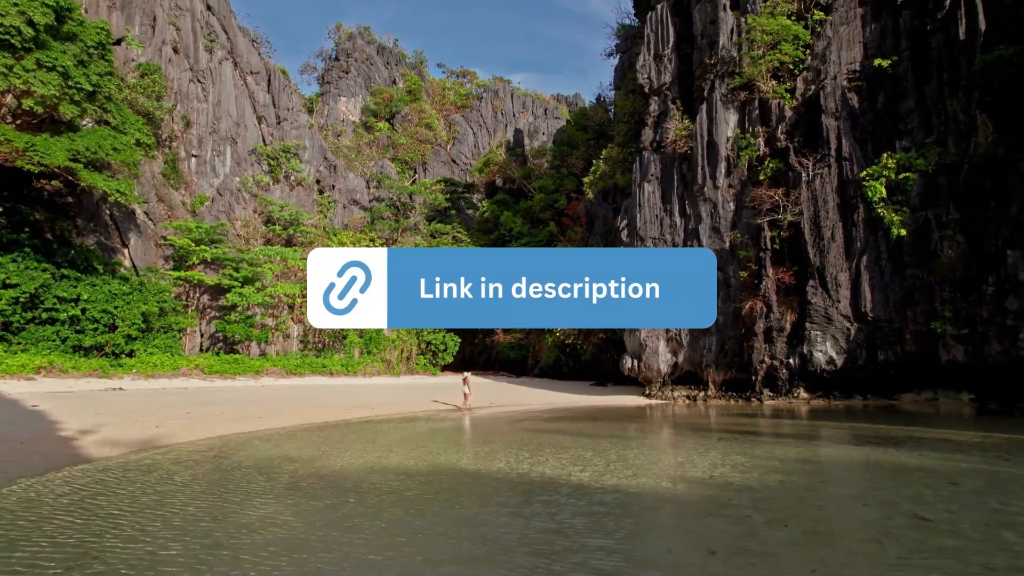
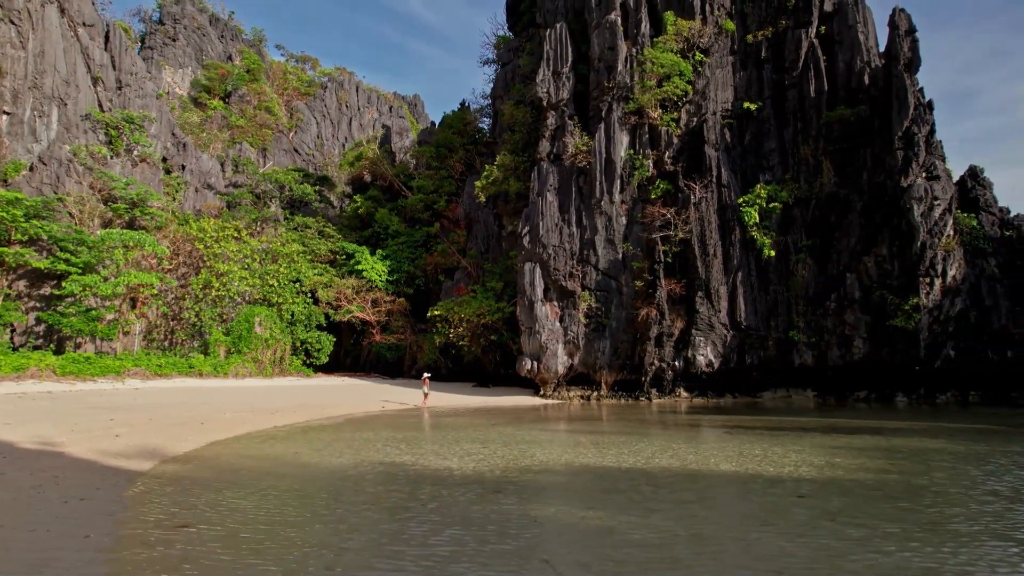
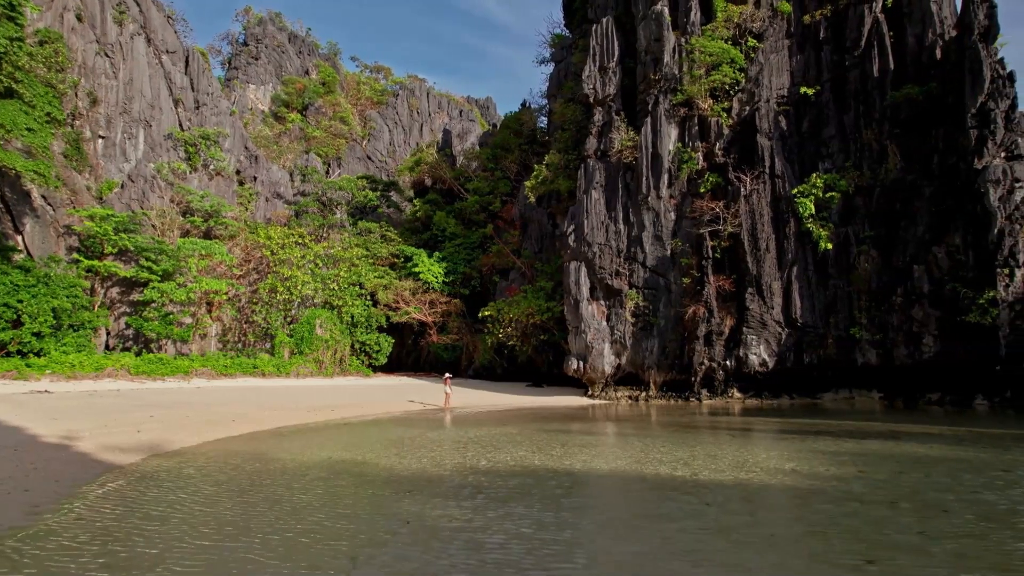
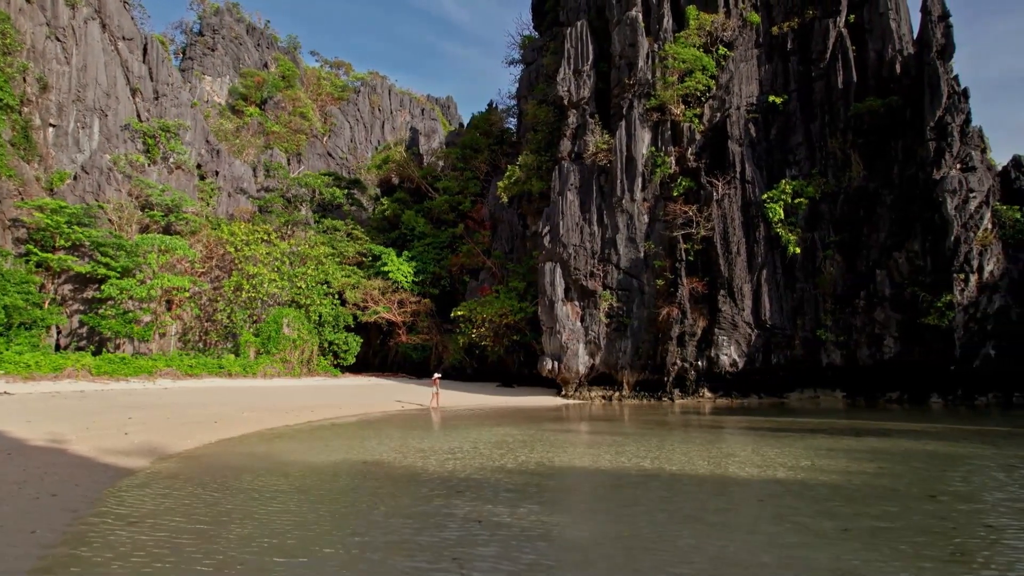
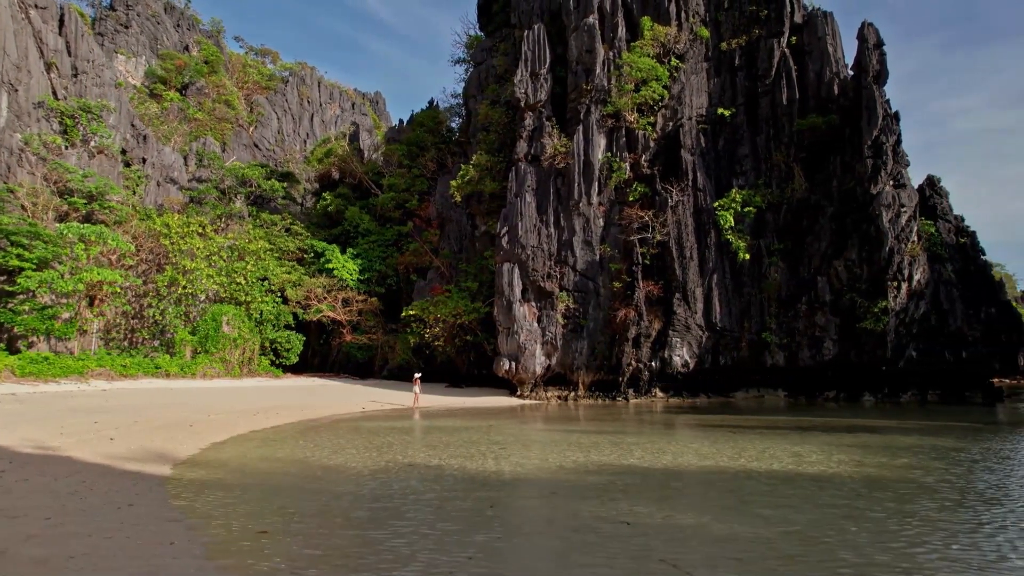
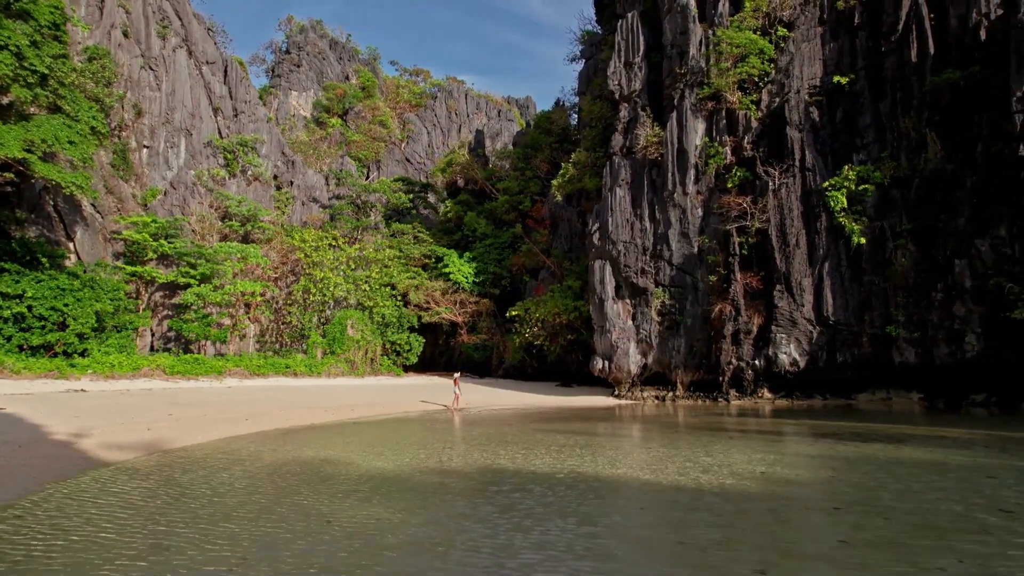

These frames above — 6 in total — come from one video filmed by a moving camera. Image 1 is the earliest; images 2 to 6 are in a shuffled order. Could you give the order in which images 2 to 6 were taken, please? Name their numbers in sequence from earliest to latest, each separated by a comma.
6, 3, 4, 2, 5
